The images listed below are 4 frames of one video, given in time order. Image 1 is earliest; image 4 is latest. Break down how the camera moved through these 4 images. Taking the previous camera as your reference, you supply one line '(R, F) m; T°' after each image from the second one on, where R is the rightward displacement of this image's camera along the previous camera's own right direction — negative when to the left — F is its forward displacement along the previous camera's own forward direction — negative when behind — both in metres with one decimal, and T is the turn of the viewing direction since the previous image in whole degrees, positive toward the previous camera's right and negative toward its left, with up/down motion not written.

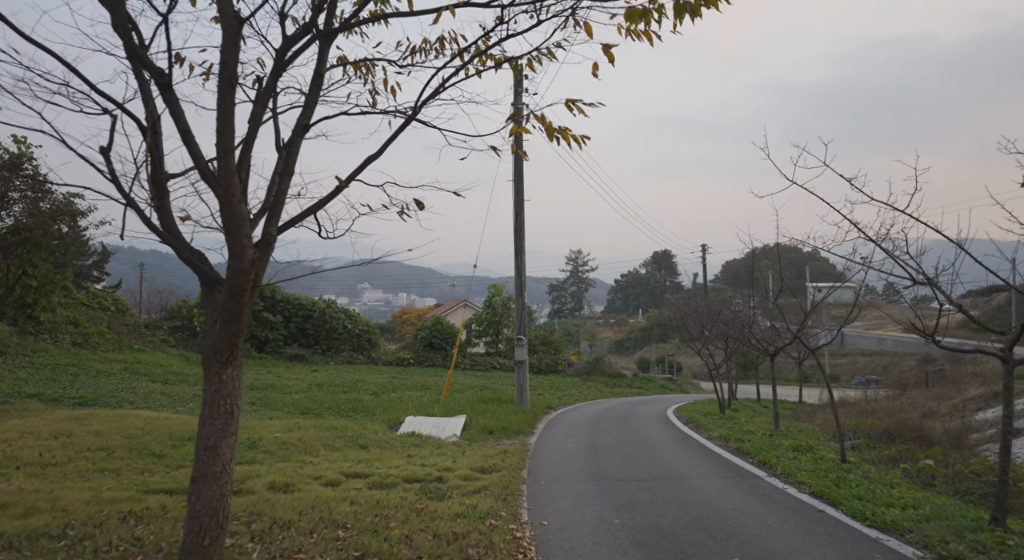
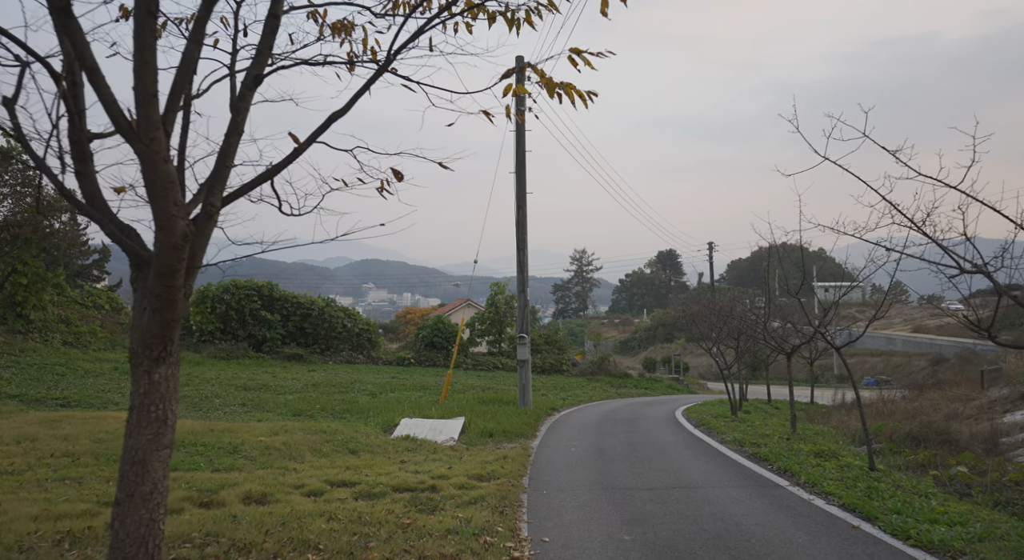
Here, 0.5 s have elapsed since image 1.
(0.0, +0.7) m; 0°
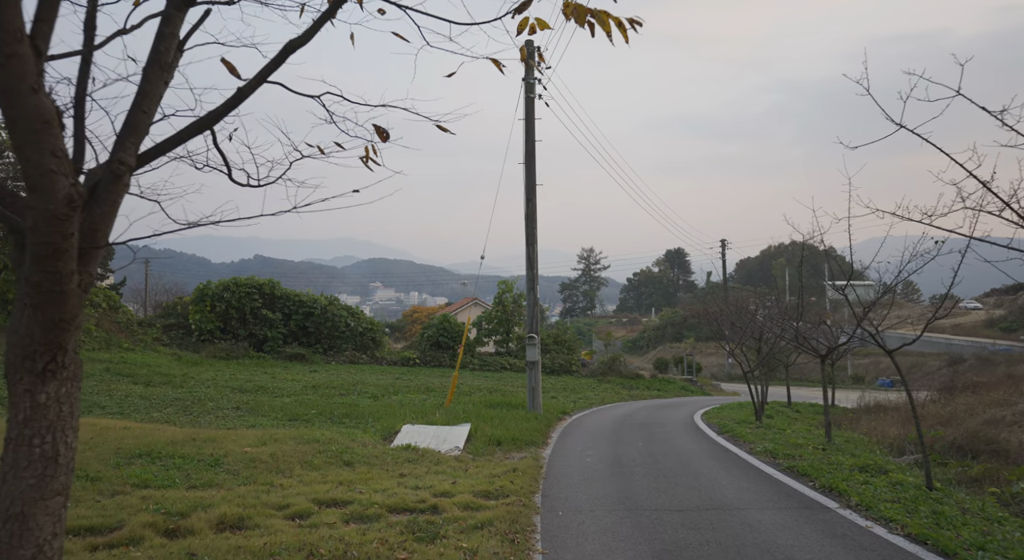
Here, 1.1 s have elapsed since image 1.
(0.0, +0.9) m; -1°
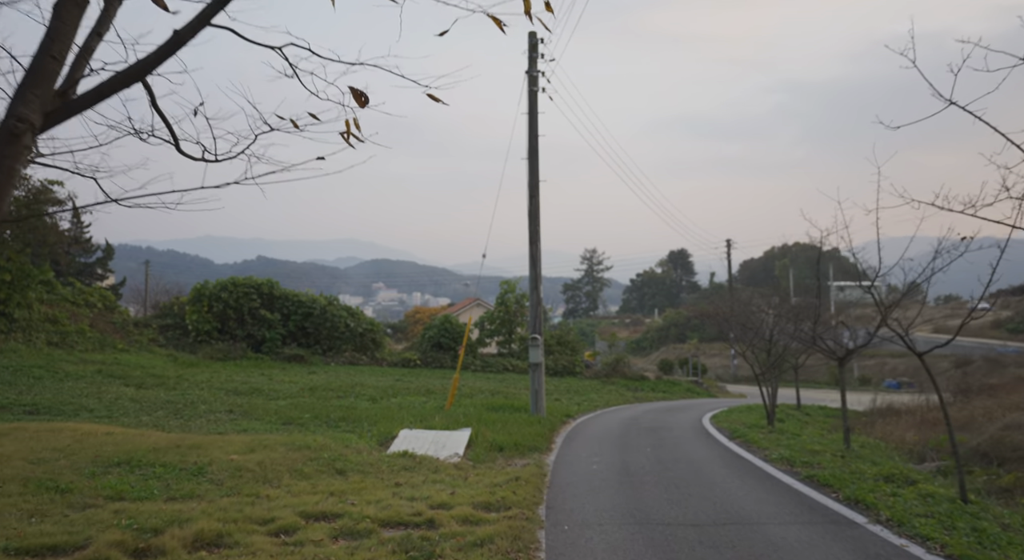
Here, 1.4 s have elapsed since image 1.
(0.0, +0.5) m; 0°
